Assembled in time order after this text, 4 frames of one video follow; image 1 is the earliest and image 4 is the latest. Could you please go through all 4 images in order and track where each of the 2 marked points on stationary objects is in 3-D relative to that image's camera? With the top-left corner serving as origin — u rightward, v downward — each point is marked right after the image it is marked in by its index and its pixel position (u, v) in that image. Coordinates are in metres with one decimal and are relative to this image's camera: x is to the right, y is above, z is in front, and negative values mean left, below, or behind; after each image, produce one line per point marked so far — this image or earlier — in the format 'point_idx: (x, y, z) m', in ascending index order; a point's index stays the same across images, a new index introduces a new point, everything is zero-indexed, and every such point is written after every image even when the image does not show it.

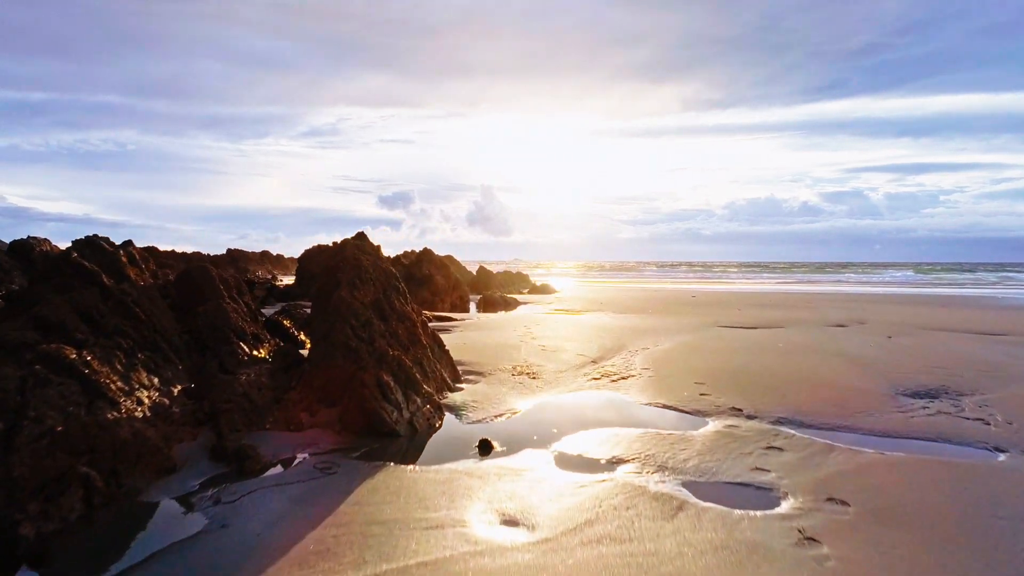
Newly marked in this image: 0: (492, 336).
0: (-0.2, -0.4, +7.7) m
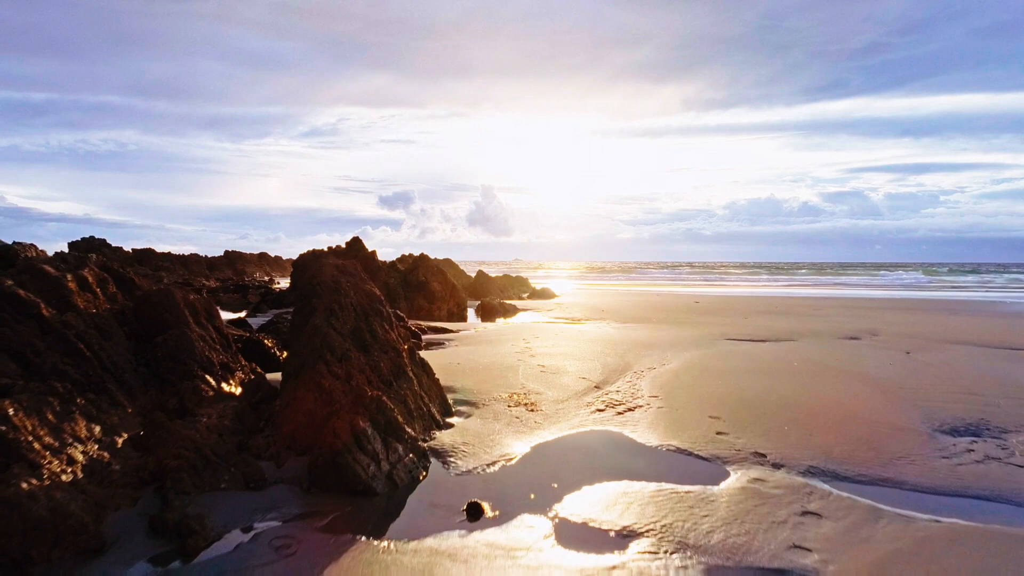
0: (-0.2, -0.5, +7.3) m
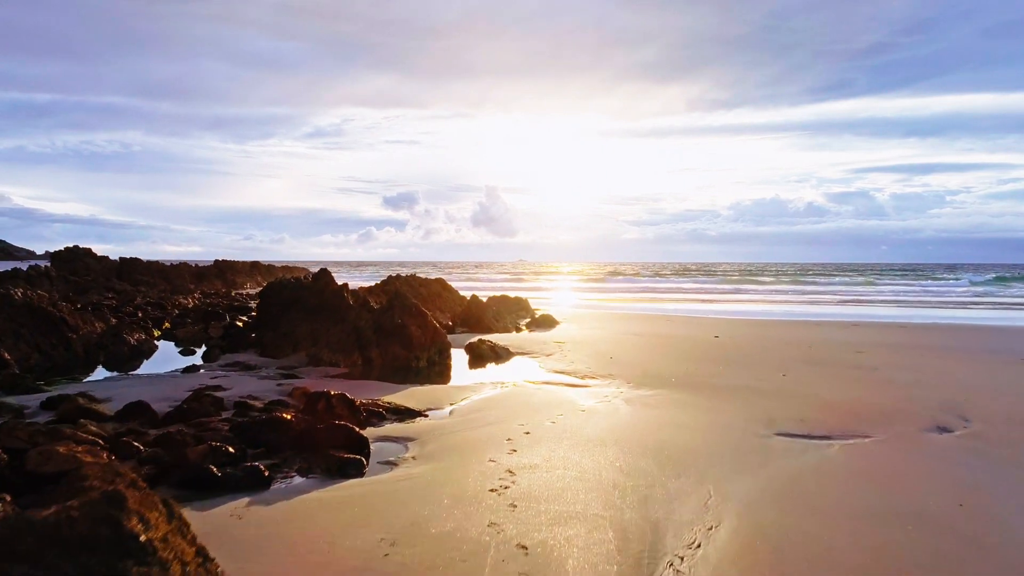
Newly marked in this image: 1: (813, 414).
0: (-0.3, -1.0, +5.0) m
1: (+2.3, -1.0, +7.8) m
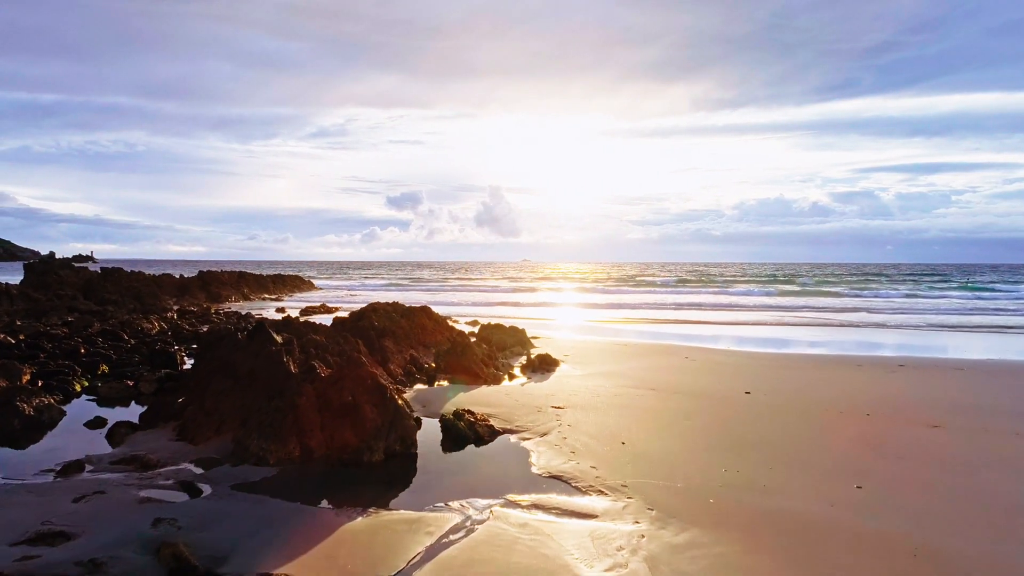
0: (-0.5, -1.6, +2.2) m
1: (+2.1, -1.6, +5.0) m
